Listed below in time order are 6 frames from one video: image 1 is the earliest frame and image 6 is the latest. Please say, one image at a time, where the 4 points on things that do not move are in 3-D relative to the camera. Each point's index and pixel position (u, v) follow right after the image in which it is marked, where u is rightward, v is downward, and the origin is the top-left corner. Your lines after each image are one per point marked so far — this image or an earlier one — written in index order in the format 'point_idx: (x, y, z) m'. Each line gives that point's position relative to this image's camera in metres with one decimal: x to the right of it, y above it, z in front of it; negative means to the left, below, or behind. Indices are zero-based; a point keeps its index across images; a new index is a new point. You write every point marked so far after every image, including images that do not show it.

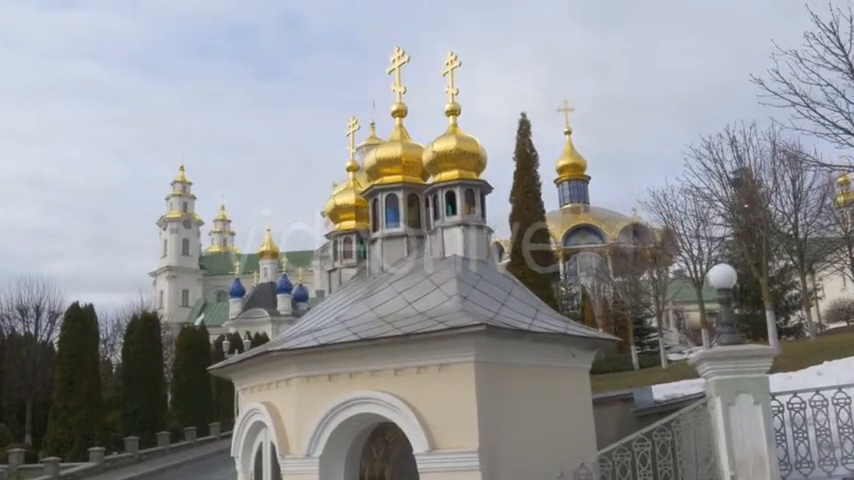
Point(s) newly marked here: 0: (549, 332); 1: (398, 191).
0: (+1.7, -1.3, +12.1) m
1: (-0.5, +0.9, +15.7) m
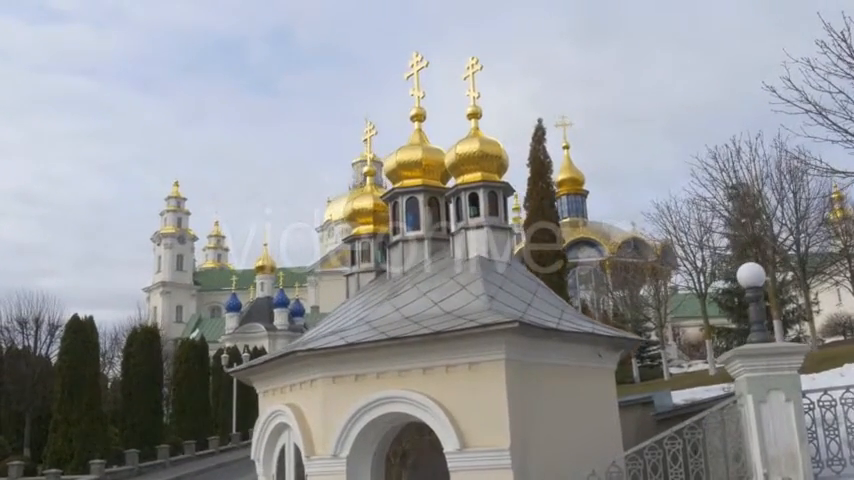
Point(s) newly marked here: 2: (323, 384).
0: (+2.1, -1.3, +12.1) m
1: (-0.1, +0.9, +15.7) m
2: (-1.6, -2.2, +12.7) m
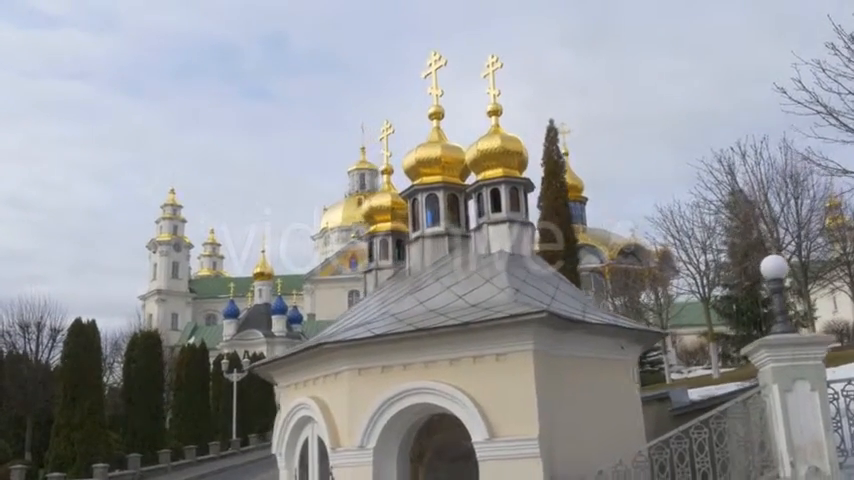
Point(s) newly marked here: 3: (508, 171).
0: (+2.5, -1.2, +12.3) m
1: (+0.2, +0.9, +15.9) m
2: (-1.2, -2.1, +12.8) m
3: (+1.4, +1.2, +14.7) m
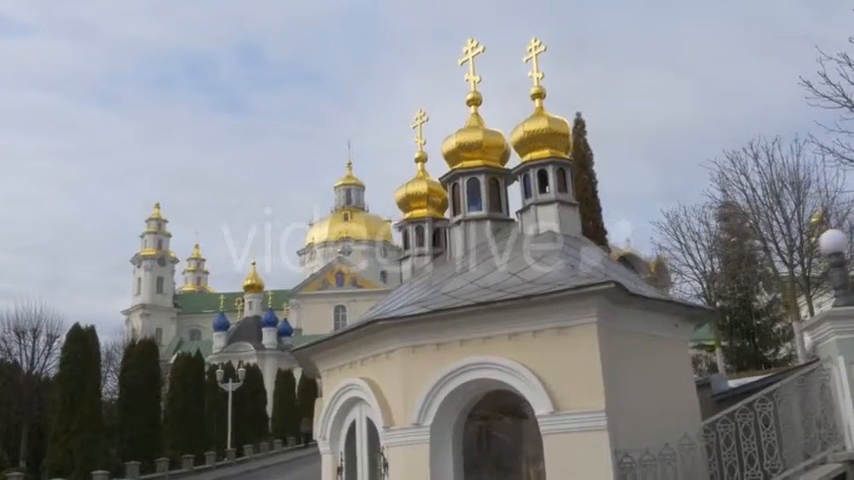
0: (+3.4, -0.8, +12.2) m
1: (+1.0, +1.2, +15.8) m
2: (-0.4, -1.7, +12.6) m
3: (+2.2, +1.5, +14.7) m
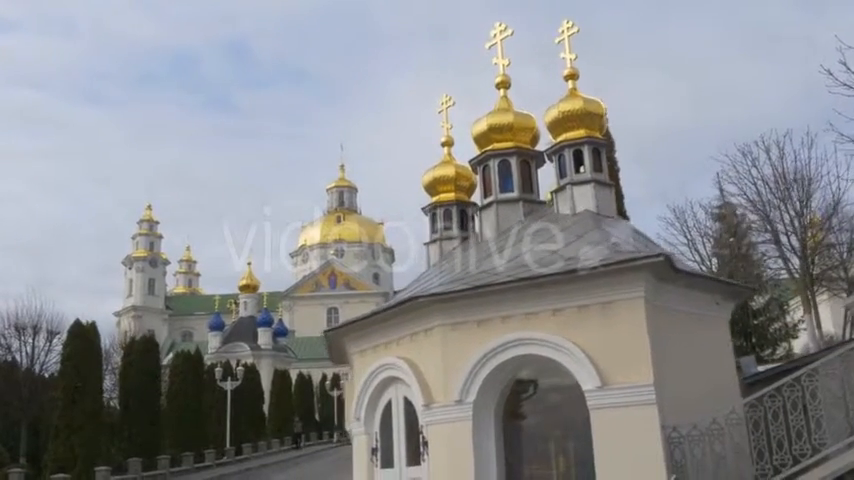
0: (+4.0, -0.5, +12.2) m
1: (+1.6, +1.6, +15.8) m
2: (+0.2, -1.4, +12.6) m
3: (+2.8, +1.8, +14.6) m
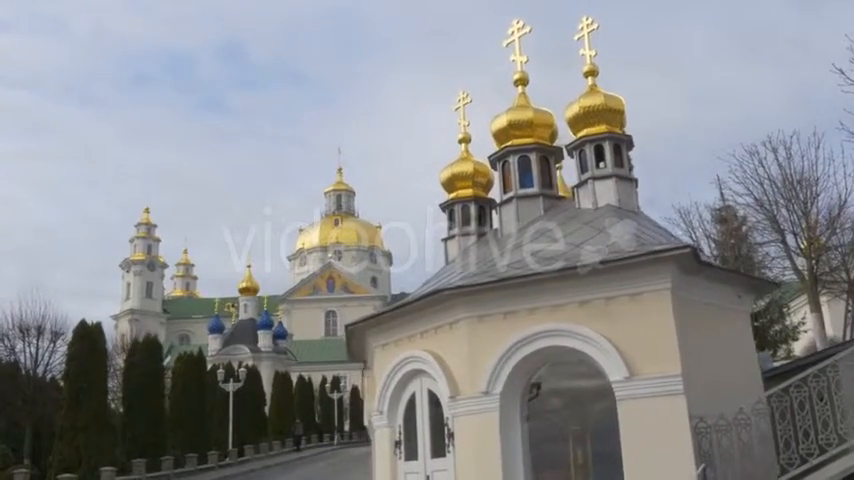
0: (+4.3, -0.4, +12.3) m
1: (+1.9, +1.6, +15.9) m
2: (+0.6, -1.3, +12.6) m
3: (+3.2, +1.9, +14.8) m
